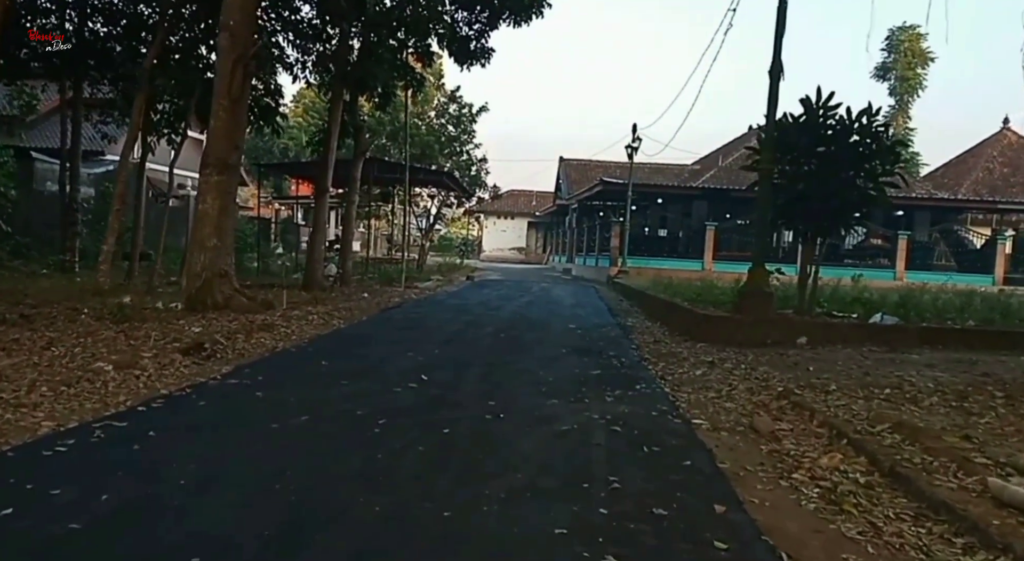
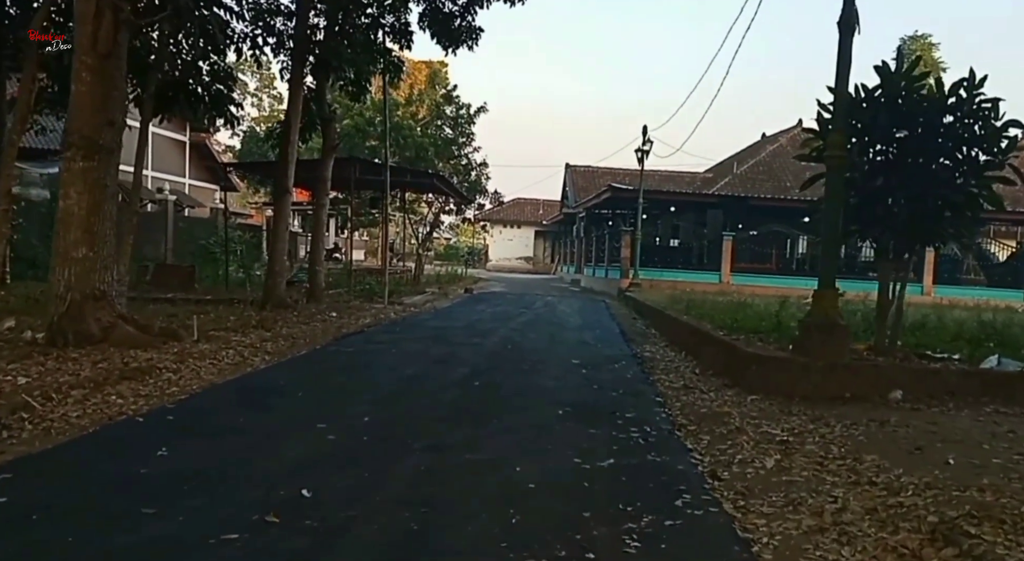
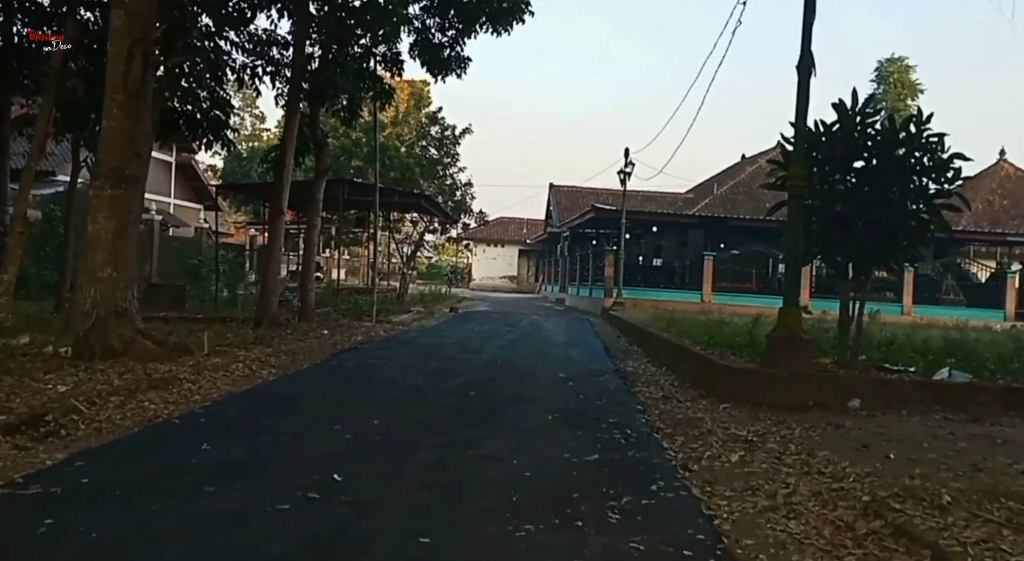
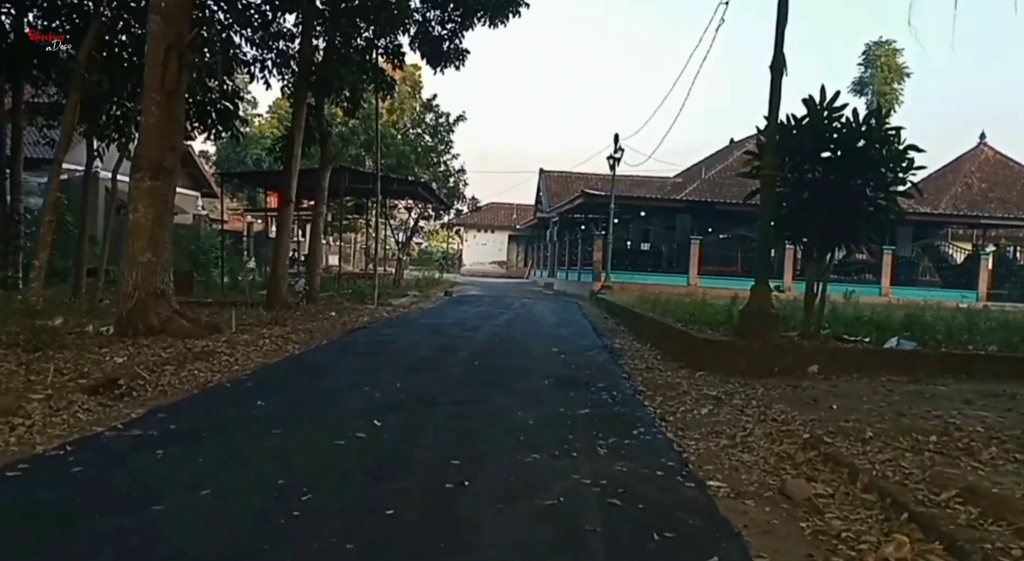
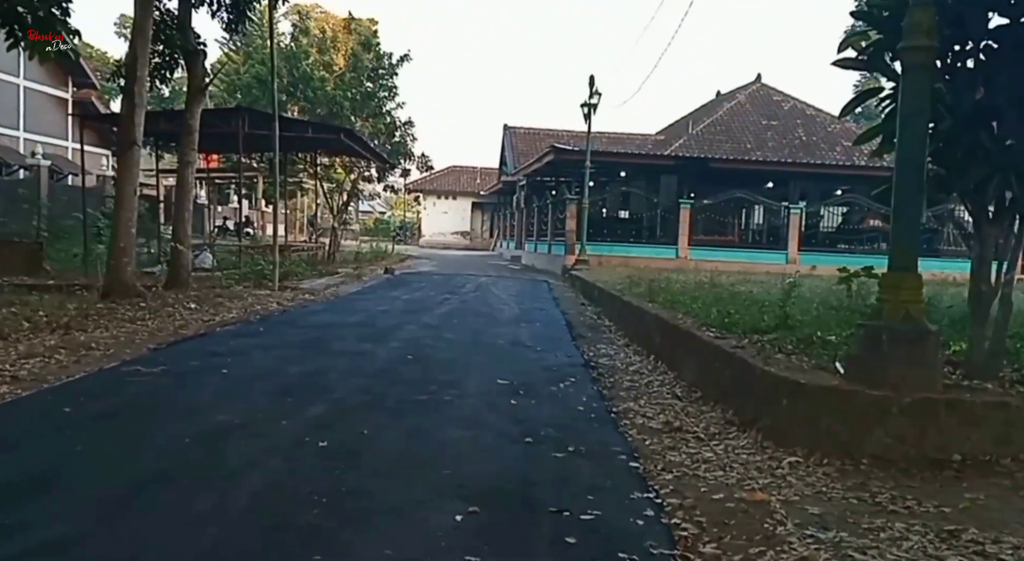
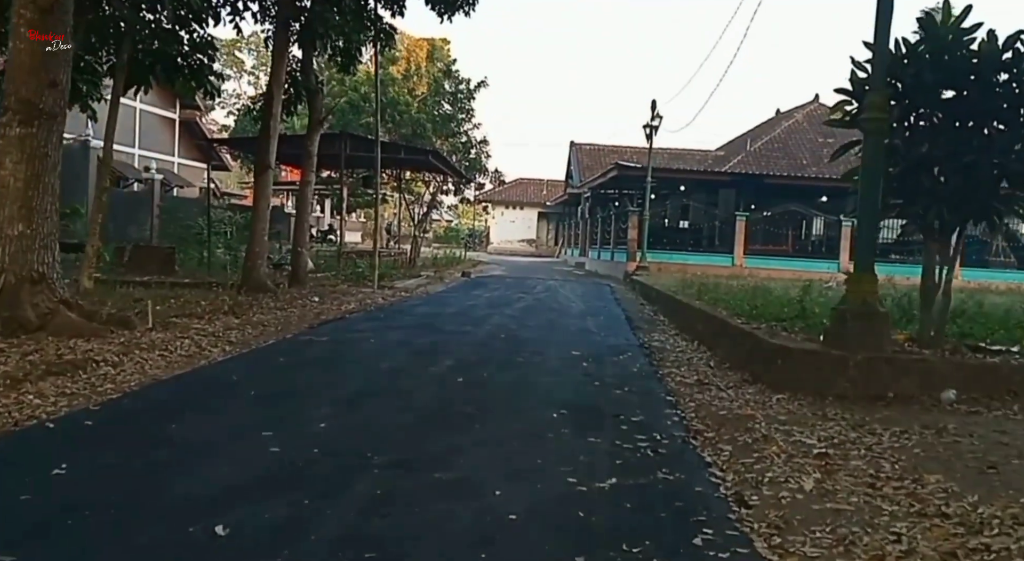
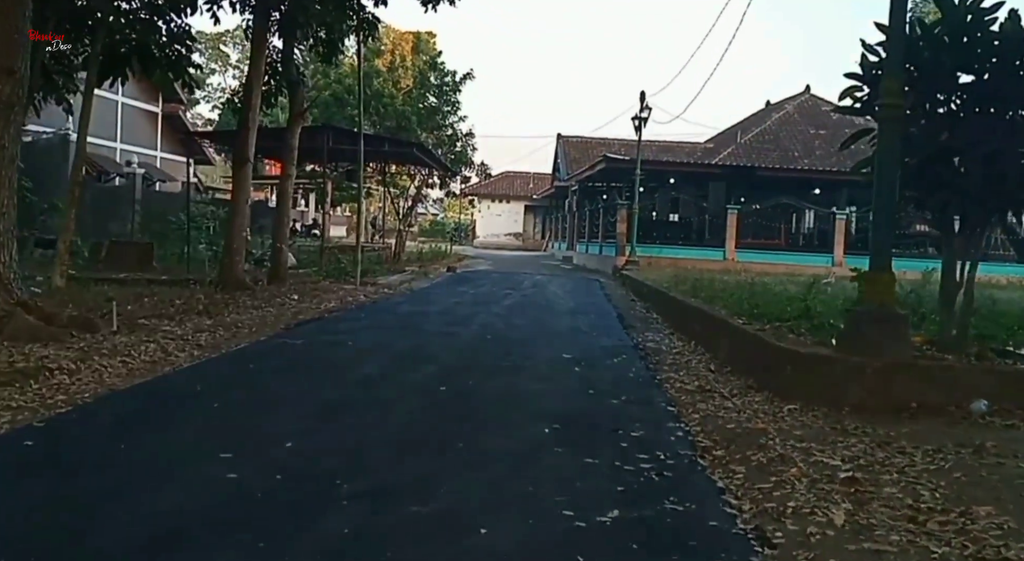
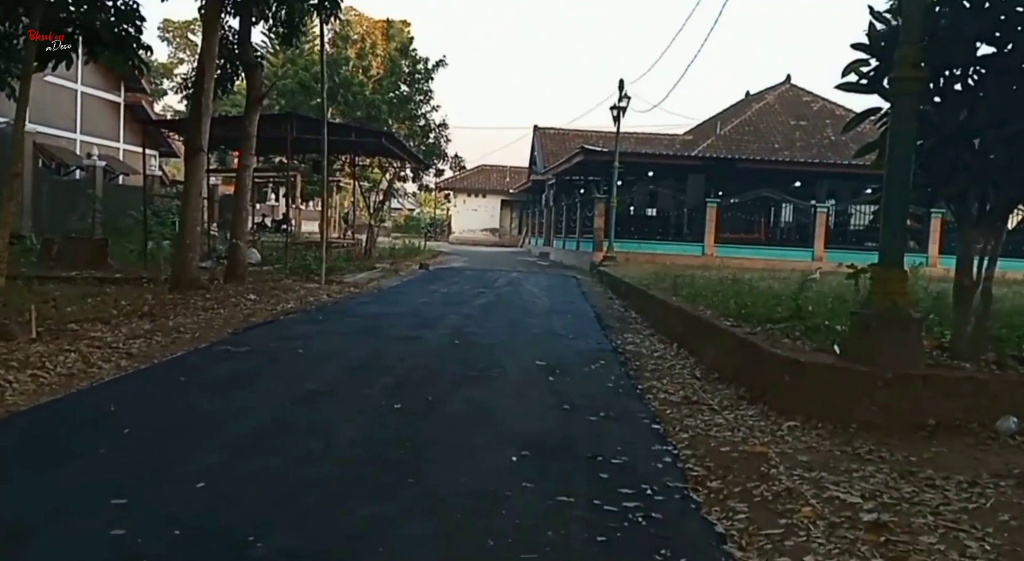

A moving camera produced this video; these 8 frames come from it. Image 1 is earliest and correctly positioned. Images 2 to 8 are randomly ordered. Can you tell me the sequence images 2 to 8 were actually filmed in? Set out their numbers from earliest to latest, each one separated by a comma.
4, 3, 2, 6, 7, 8, 5
